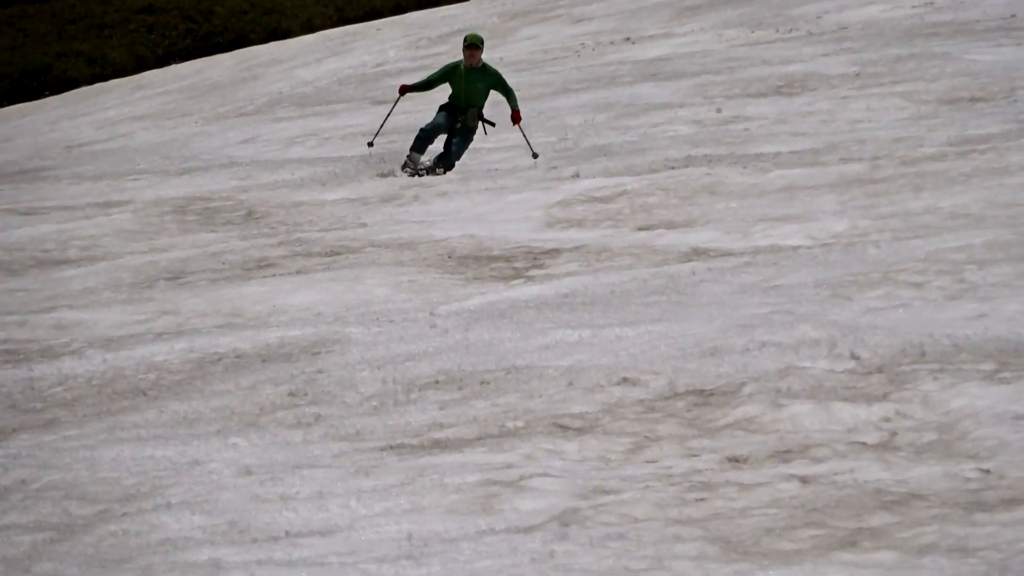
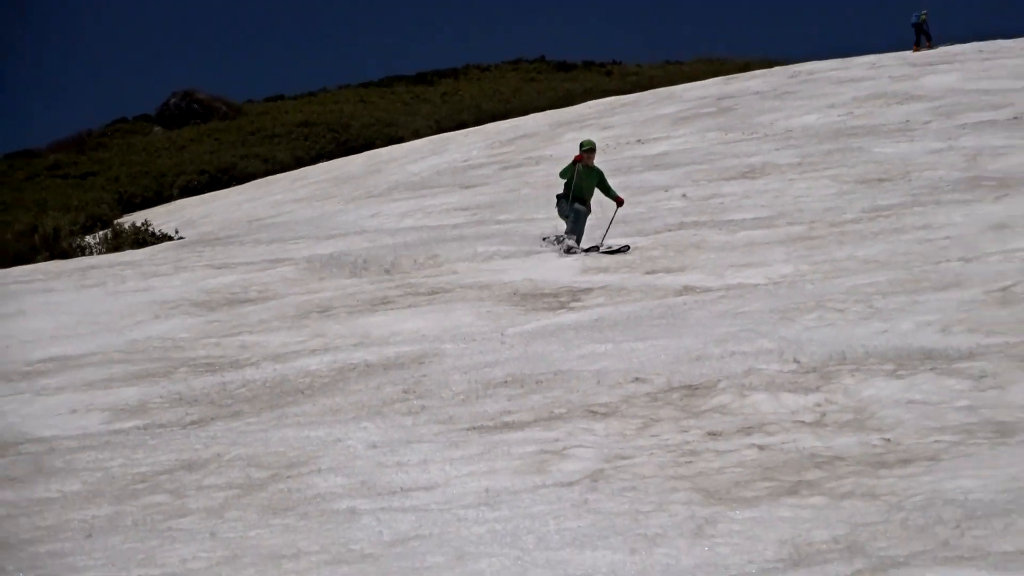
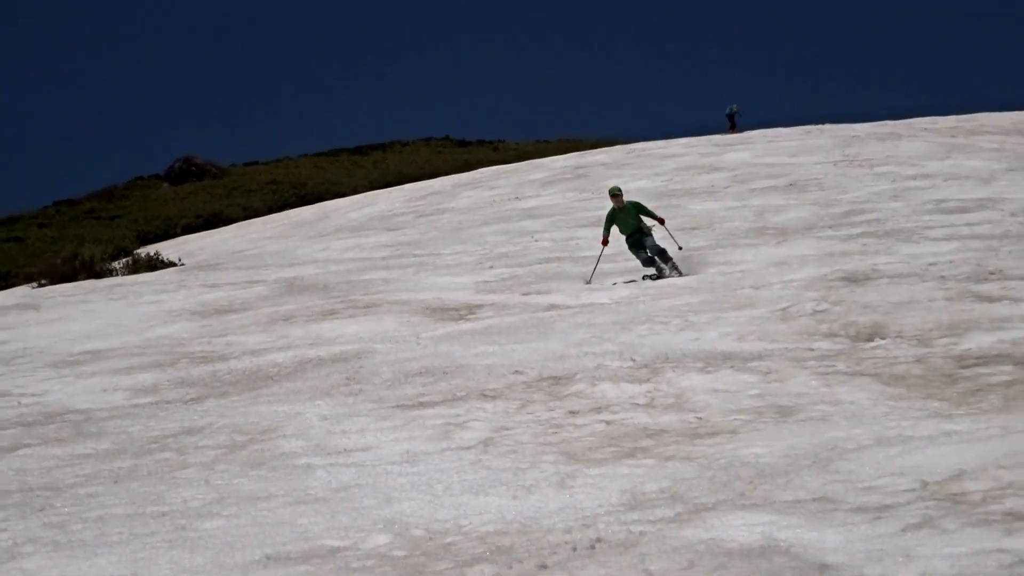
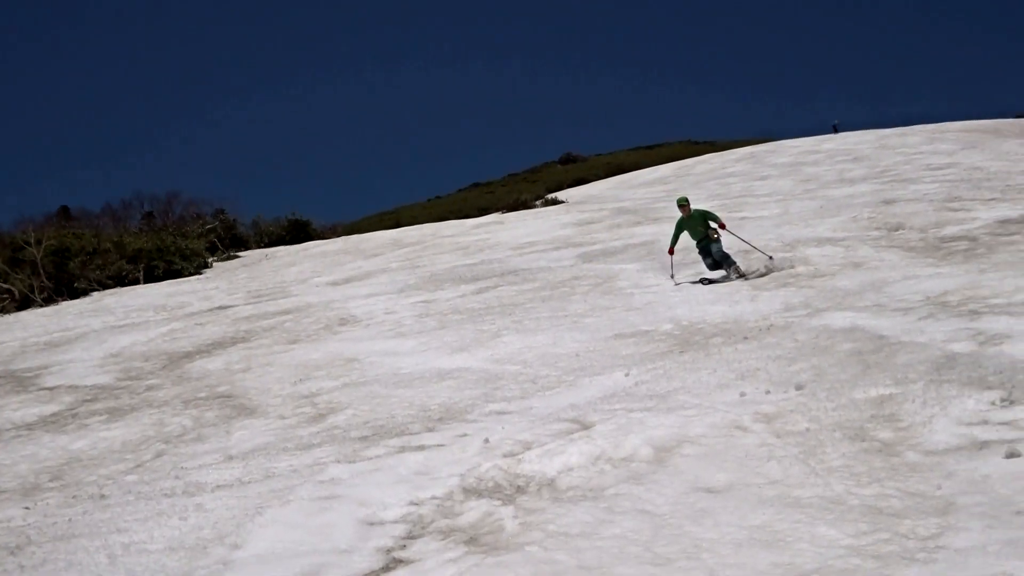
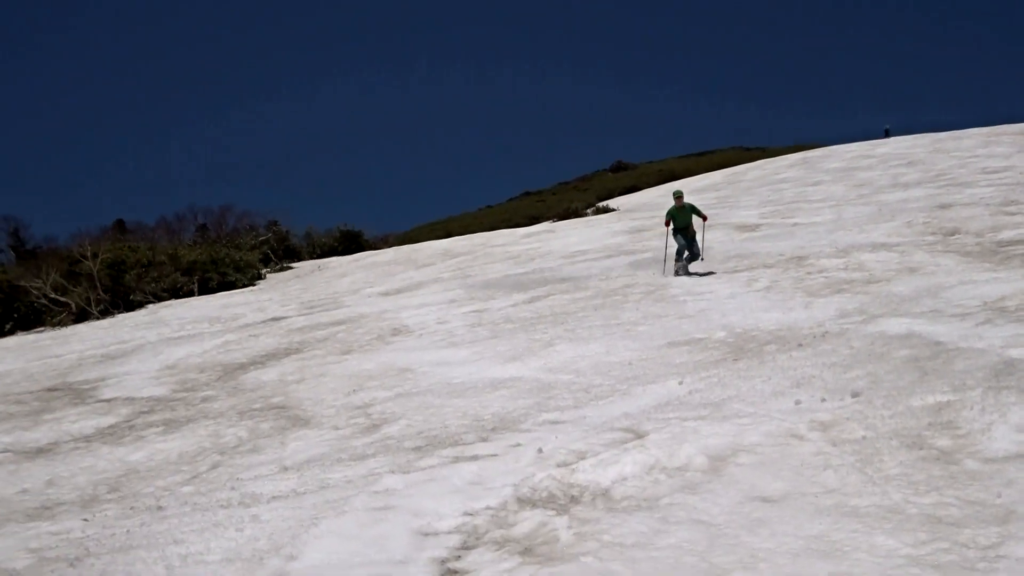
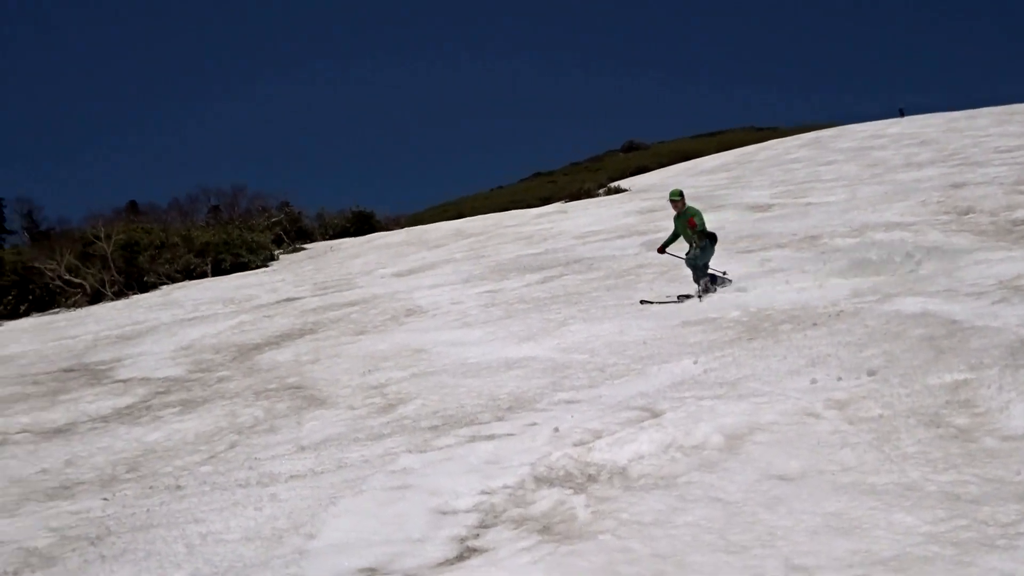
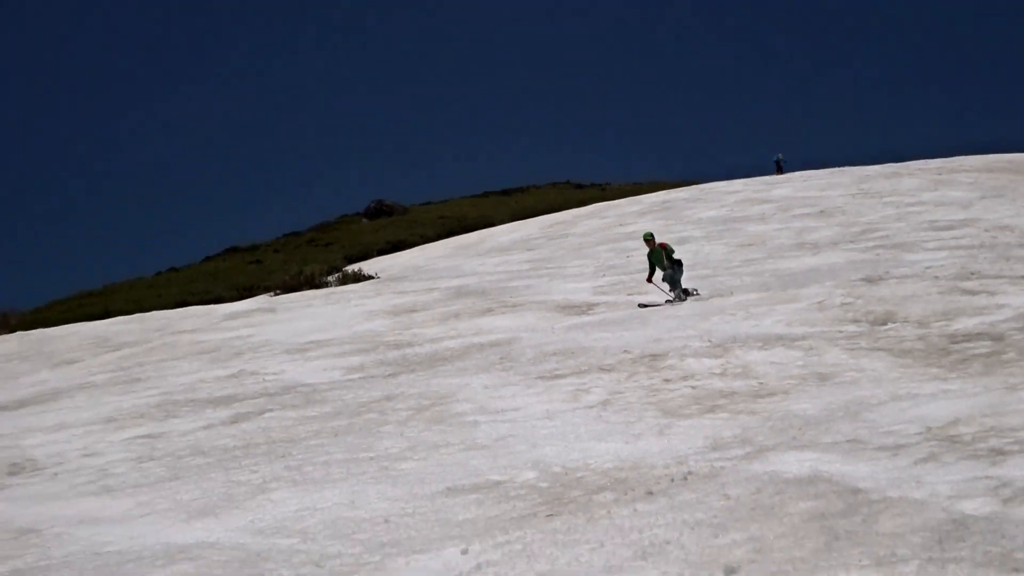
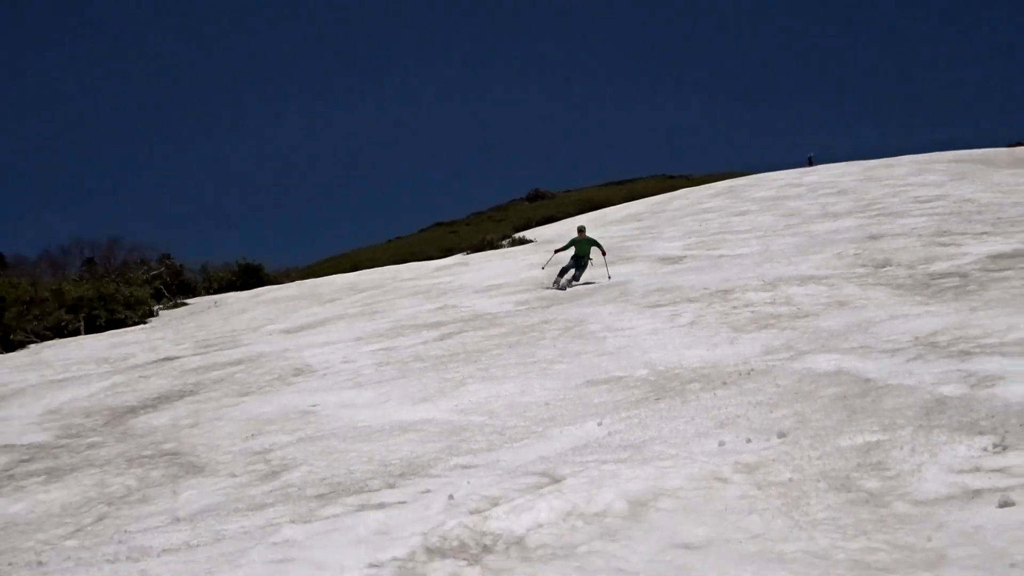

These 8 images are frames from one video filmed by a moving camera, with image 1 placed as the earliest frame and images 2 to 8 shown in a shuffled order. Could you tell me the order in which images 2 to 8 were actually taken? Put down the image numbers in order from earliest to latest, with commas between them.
2, 3, 7, 8, 5, 4, 6
